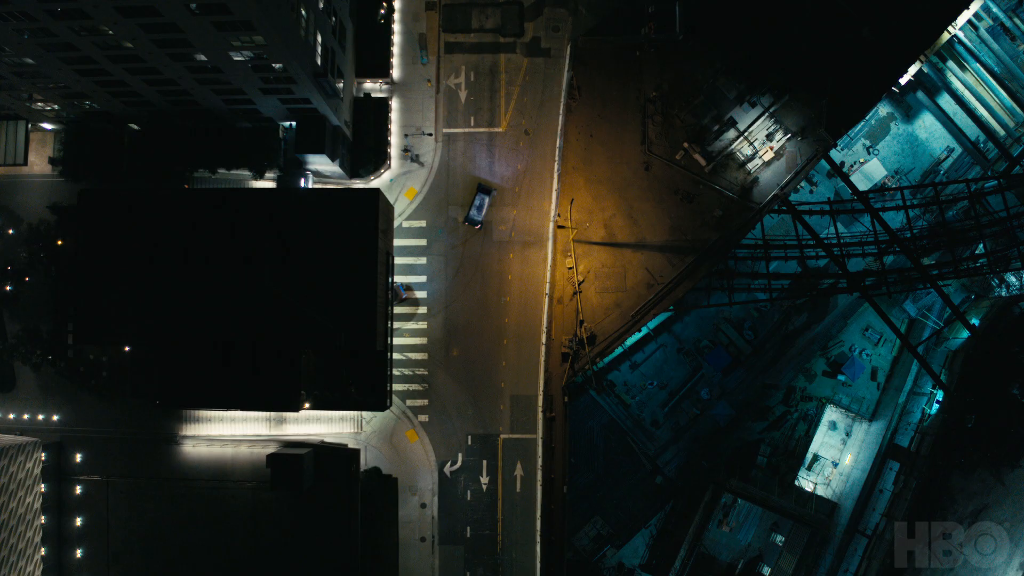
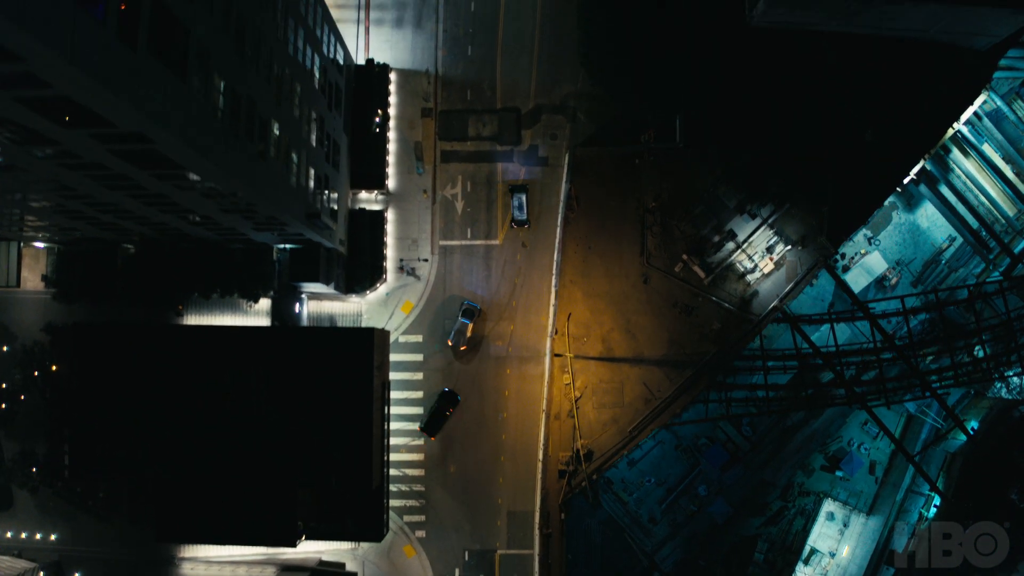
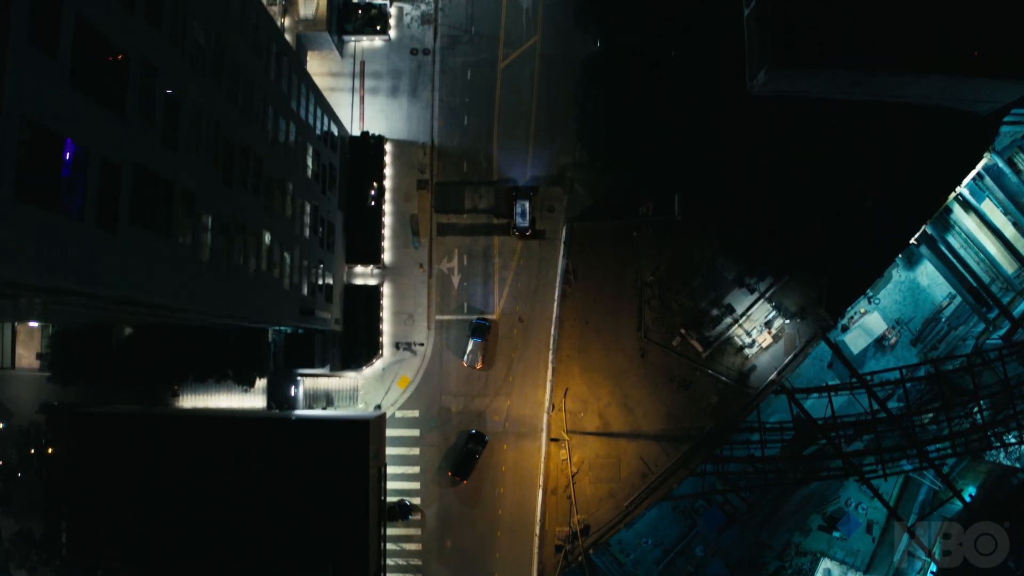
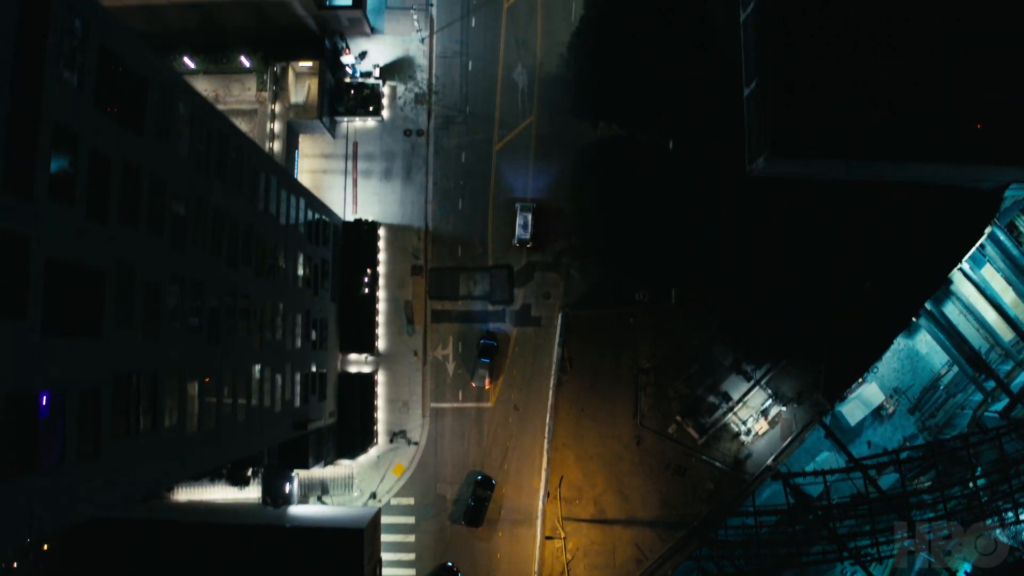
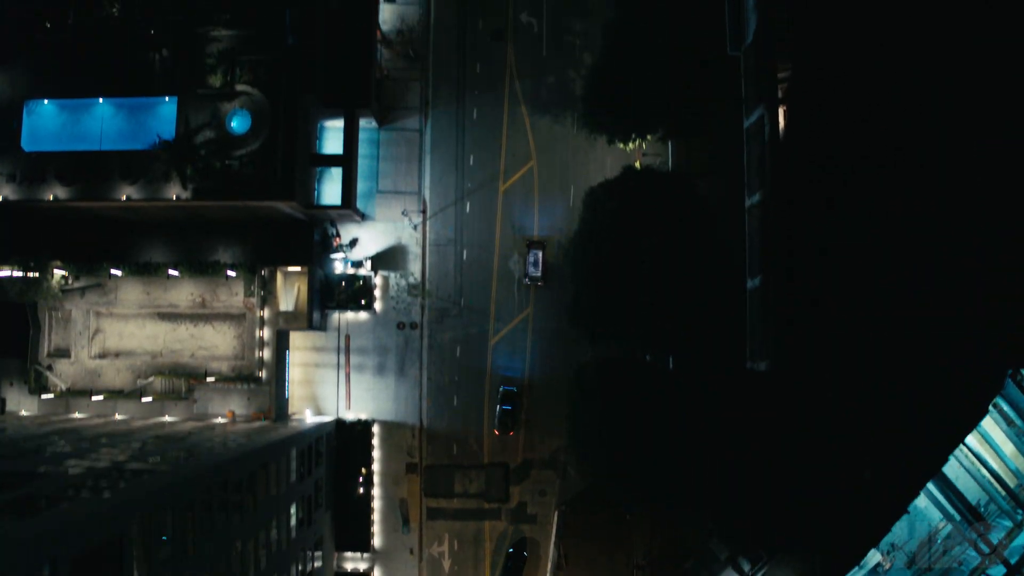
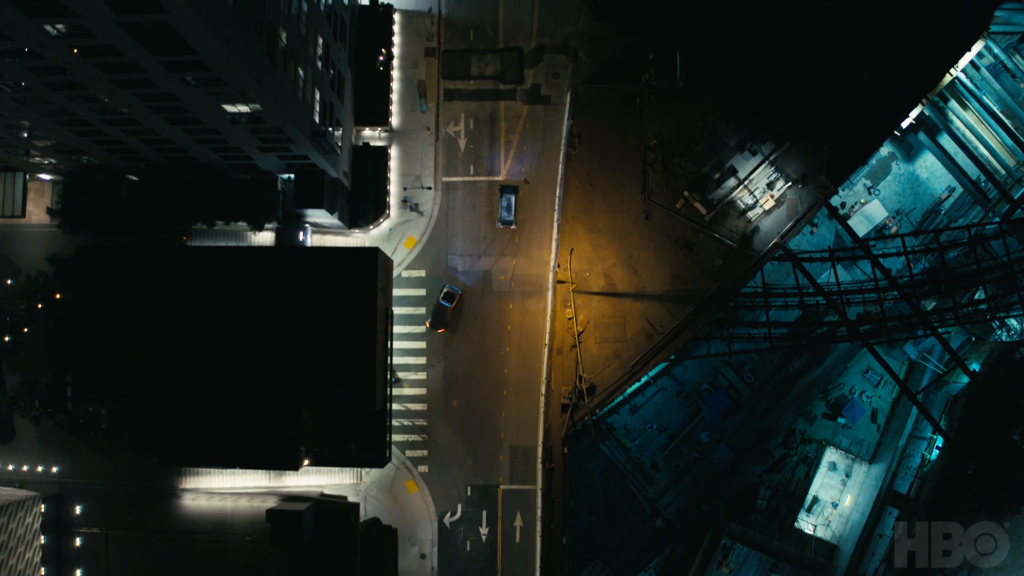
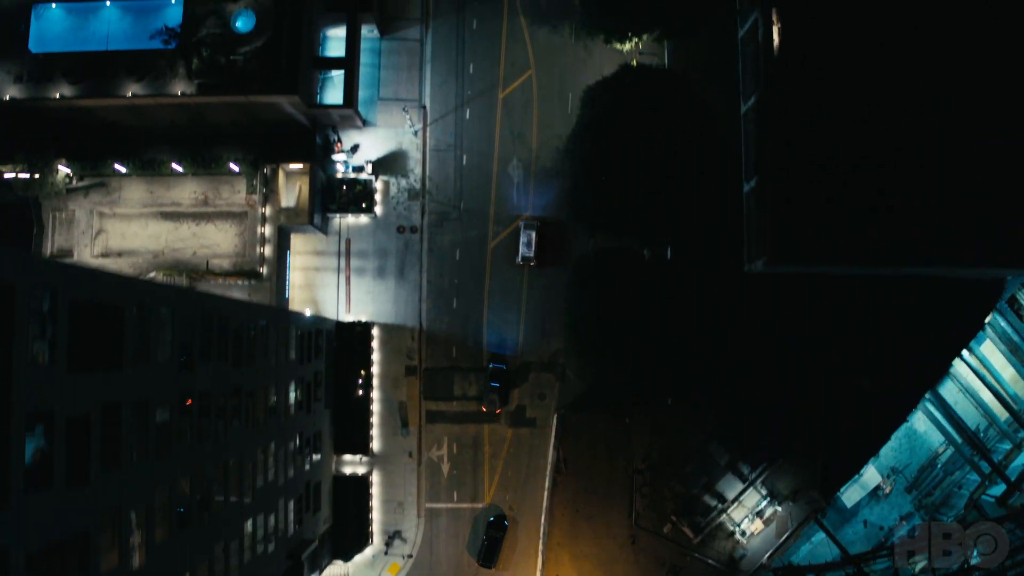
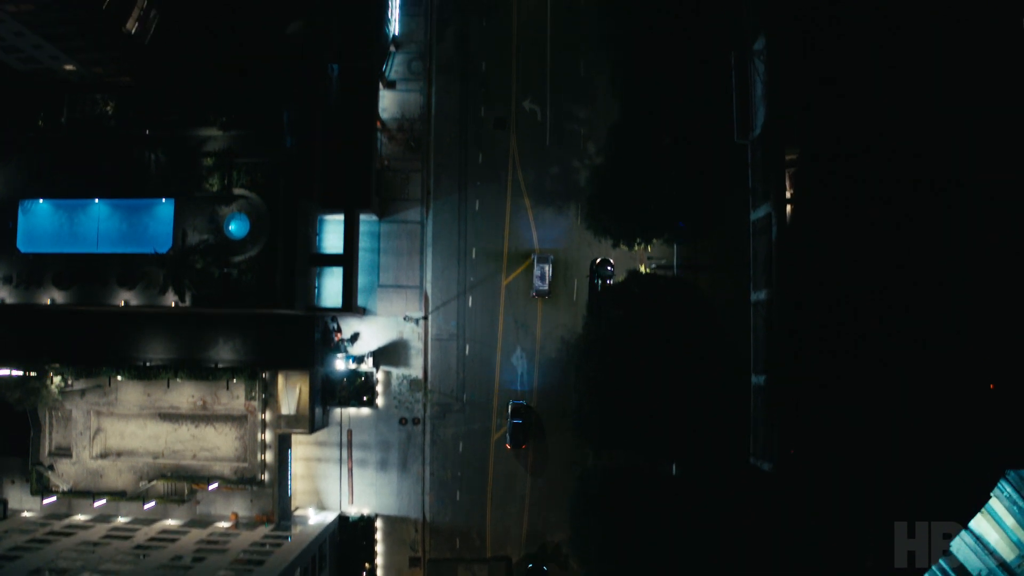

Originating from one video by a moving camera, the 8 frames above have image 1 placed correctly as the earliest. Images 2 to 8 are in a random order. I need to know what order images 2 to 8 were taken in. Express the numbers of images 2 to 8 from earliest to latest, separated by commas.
6, 2, 3, 4, 7, 5, 8
